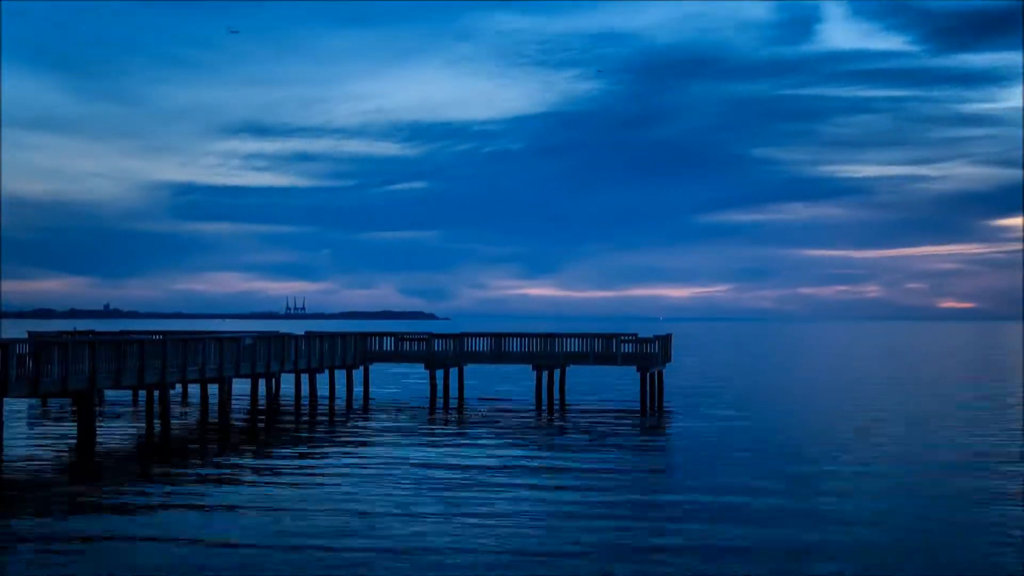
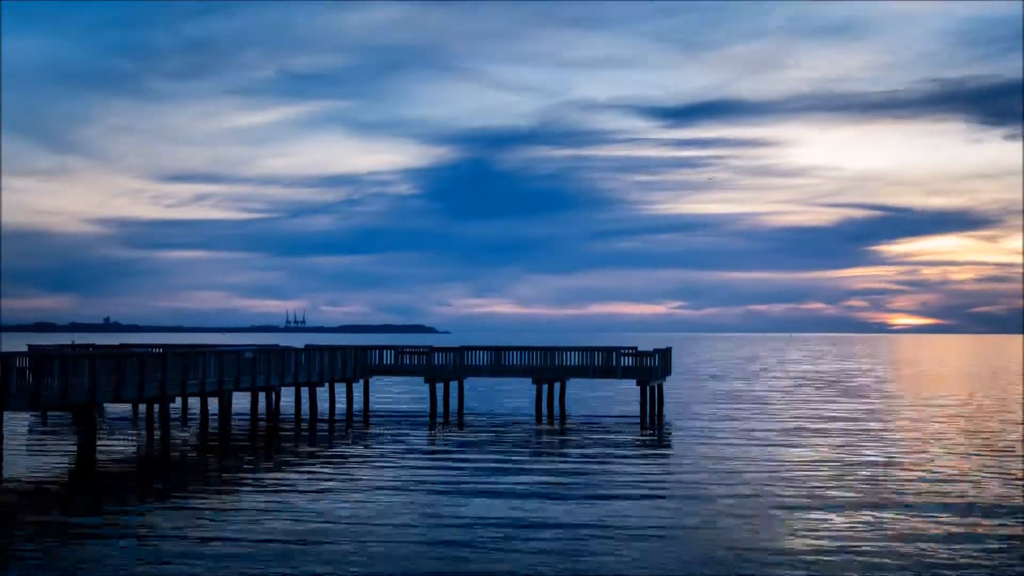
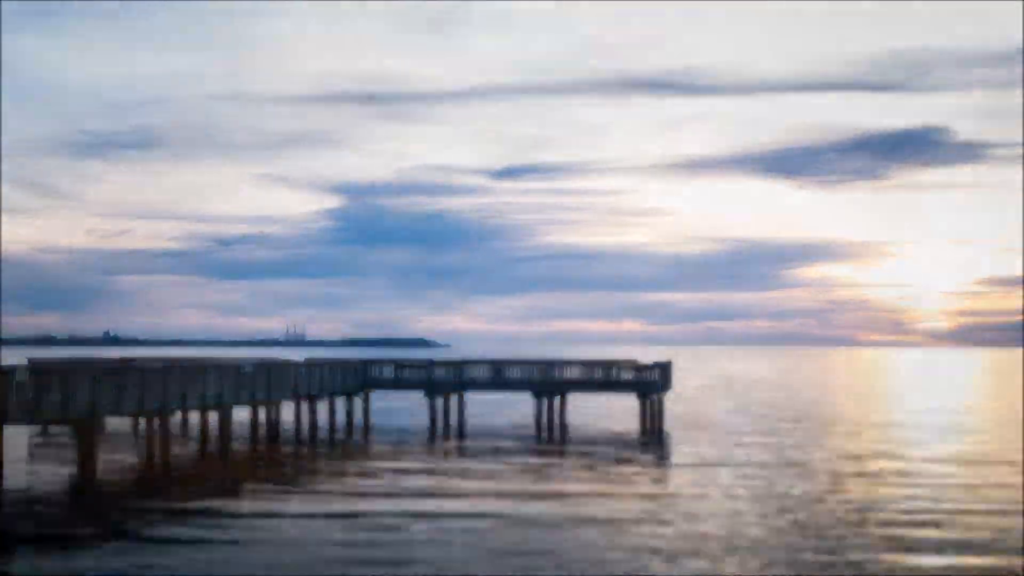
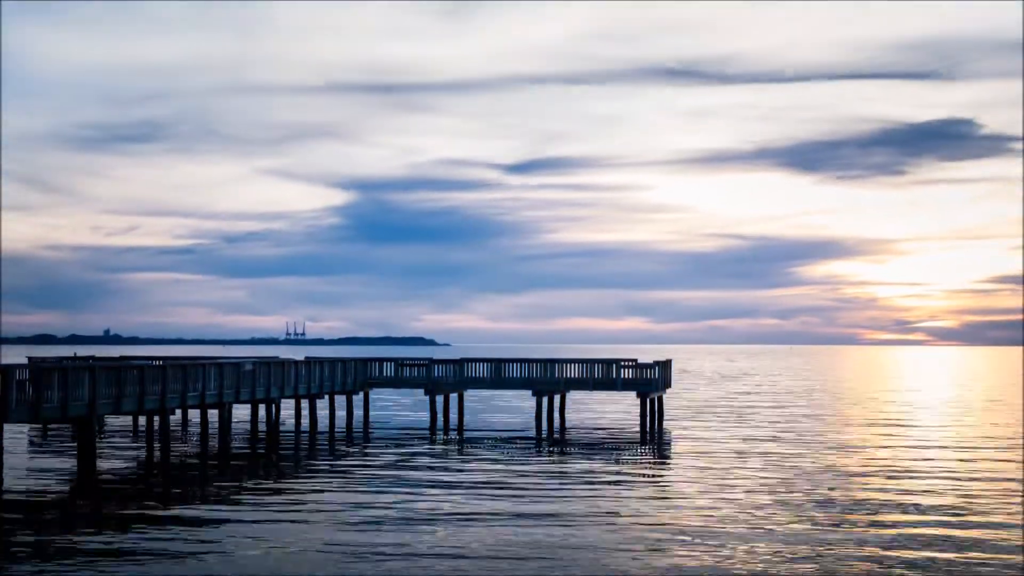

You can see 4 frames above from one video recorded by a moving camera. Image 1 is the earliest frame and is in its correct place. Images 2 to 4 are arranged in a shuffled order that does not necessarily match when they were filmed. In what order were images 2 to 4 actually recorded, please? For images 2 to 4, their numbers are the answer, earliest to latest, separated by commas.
2, 4, 3
